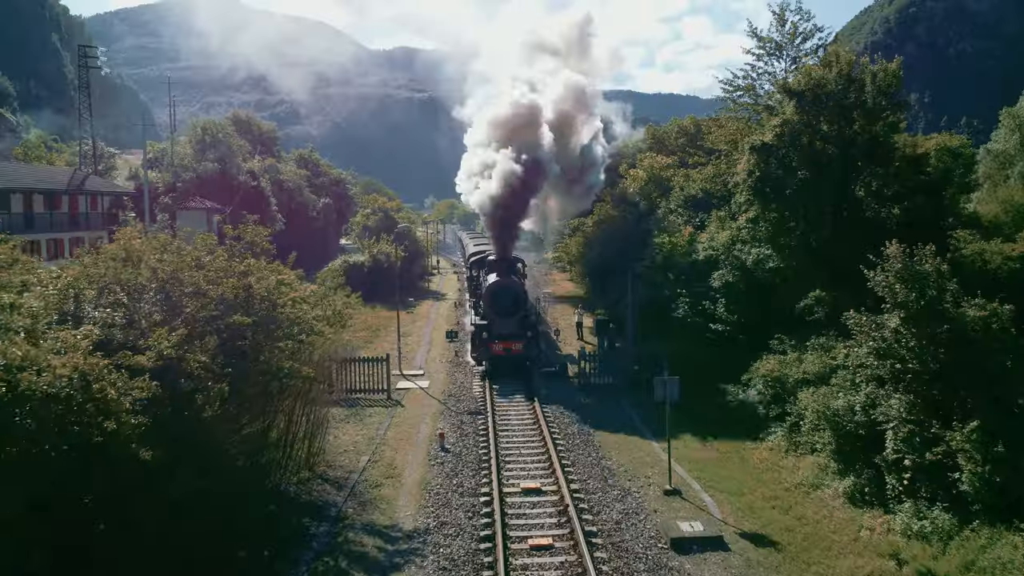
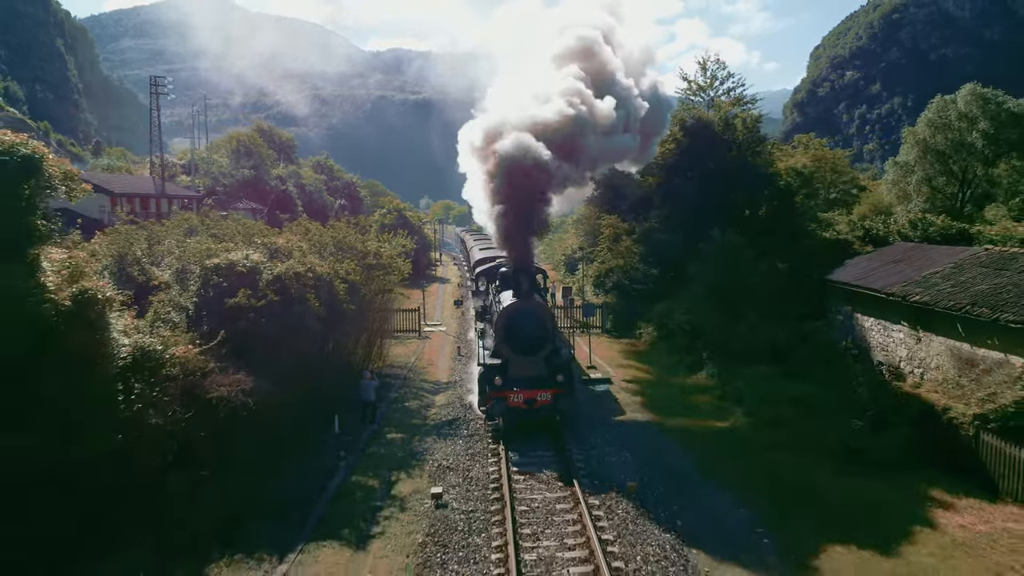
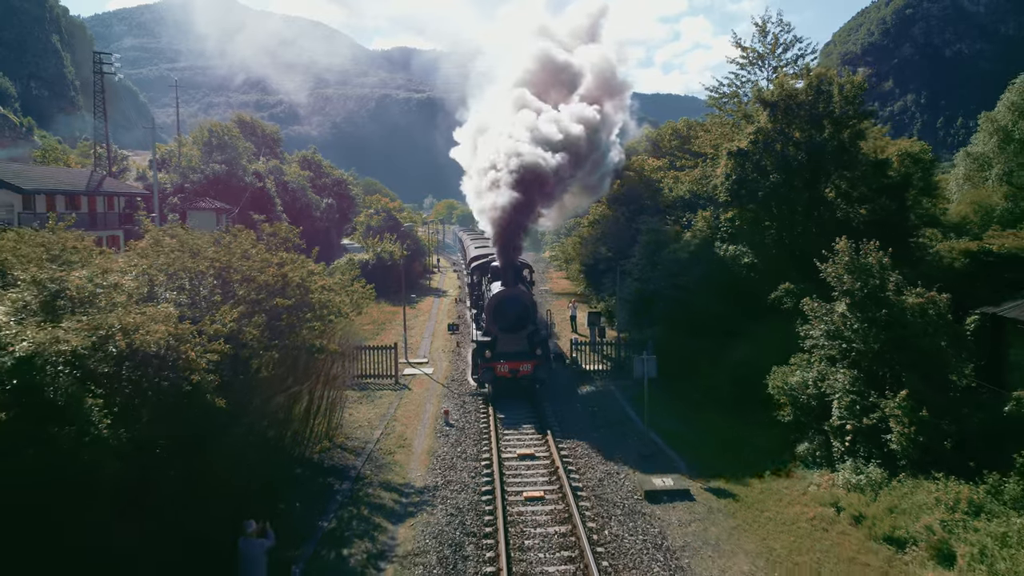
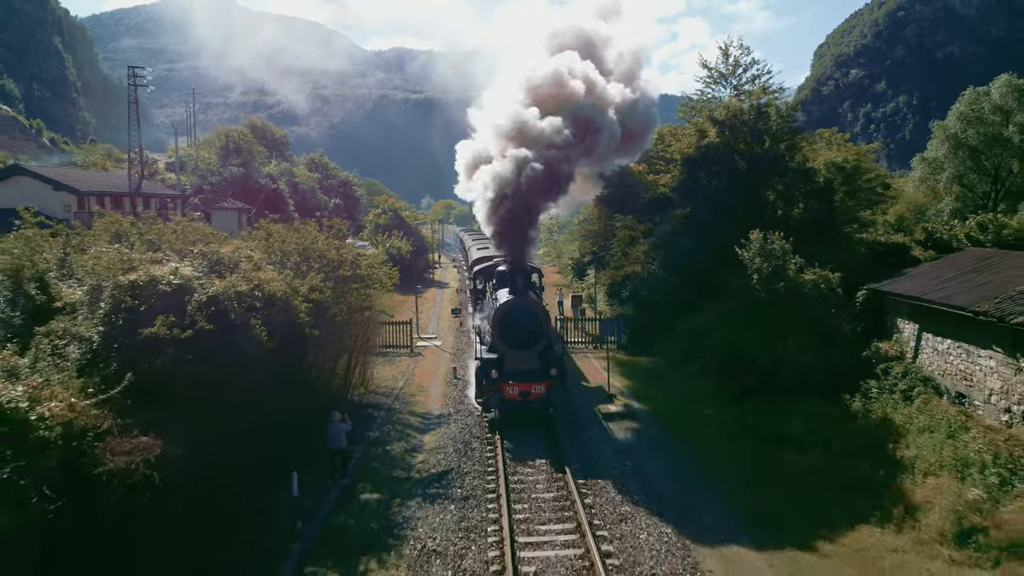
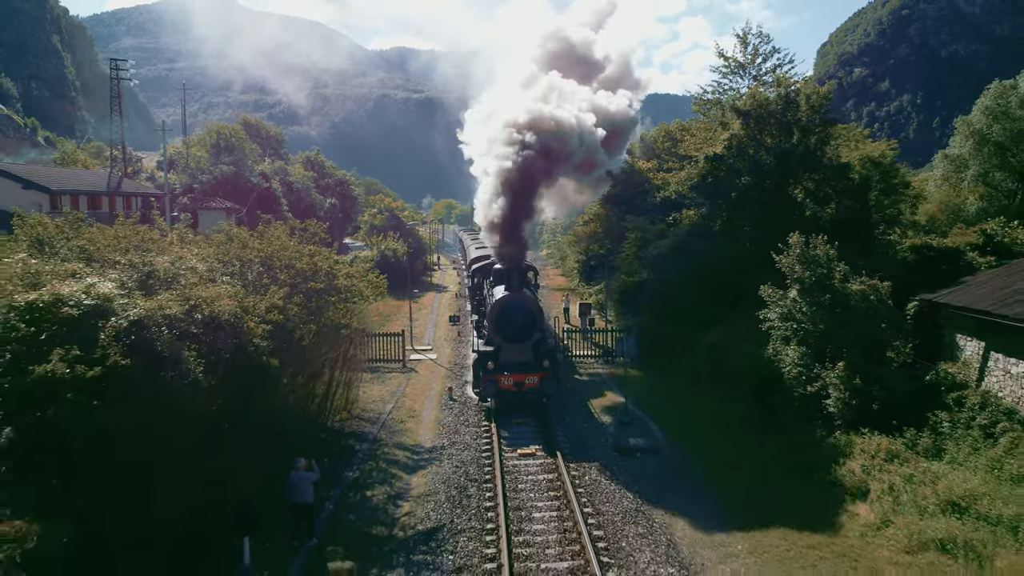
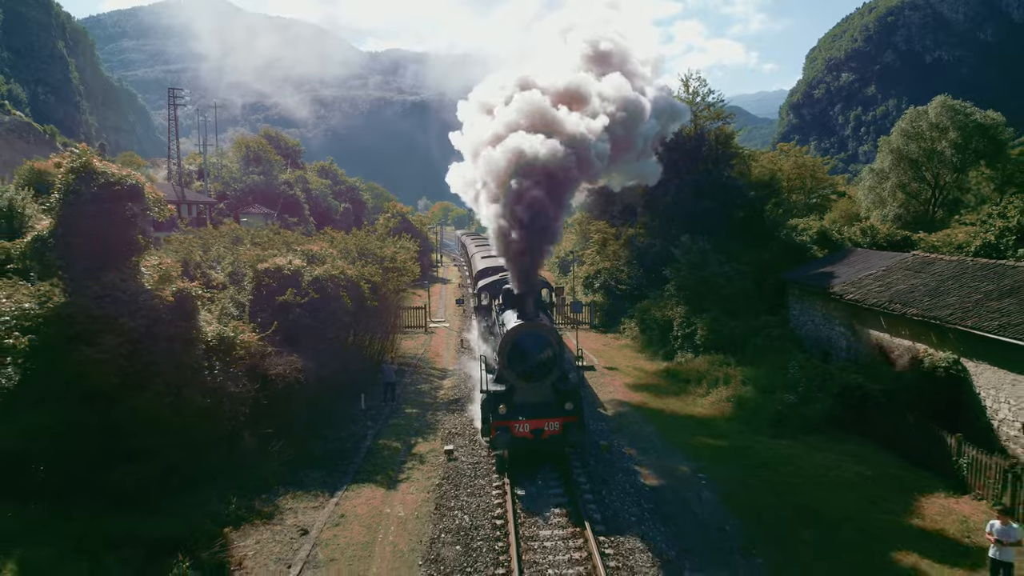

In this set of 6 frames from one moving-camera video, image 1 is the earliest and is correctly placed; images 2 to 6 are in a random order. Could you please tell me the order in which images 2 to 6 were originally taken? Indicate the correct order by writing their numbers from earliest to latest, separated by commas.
3, 5, 4, 2, 6
